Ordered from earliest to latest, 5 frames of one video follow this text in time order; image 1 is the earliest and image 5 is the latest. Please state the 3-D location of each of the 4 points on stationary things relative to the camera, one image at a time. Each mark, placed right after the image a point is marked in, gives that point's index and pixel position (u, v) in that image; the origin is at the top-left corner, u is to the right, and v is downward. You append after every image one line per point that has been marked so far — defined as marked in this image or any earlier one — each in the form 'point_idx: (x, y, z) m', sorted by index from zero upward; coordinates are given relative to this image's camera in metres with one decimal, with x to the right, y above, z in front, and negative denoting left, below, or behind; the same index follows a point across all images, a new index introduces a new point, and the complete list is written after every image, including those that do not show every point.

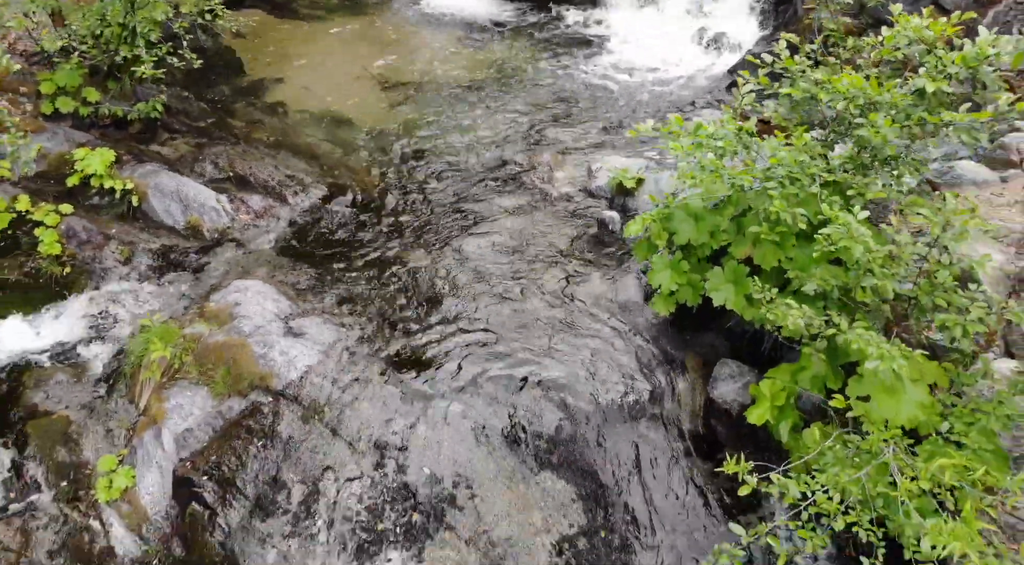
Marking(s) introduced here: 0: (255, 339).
0: (-2.1, -0.4, +6.2) m
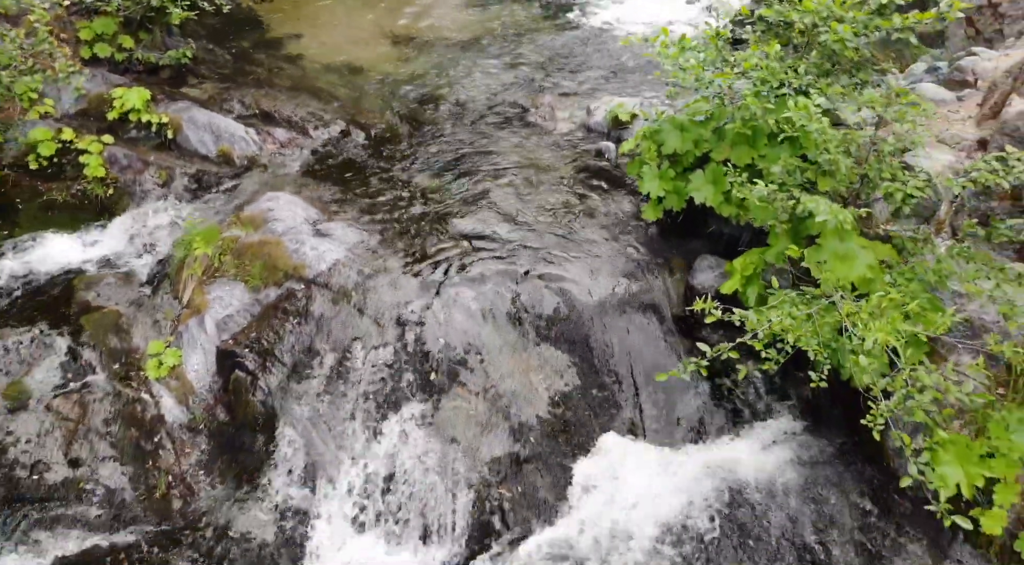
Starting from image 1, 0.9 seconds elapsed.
0: (-2.0, +0.4, +6.9) m
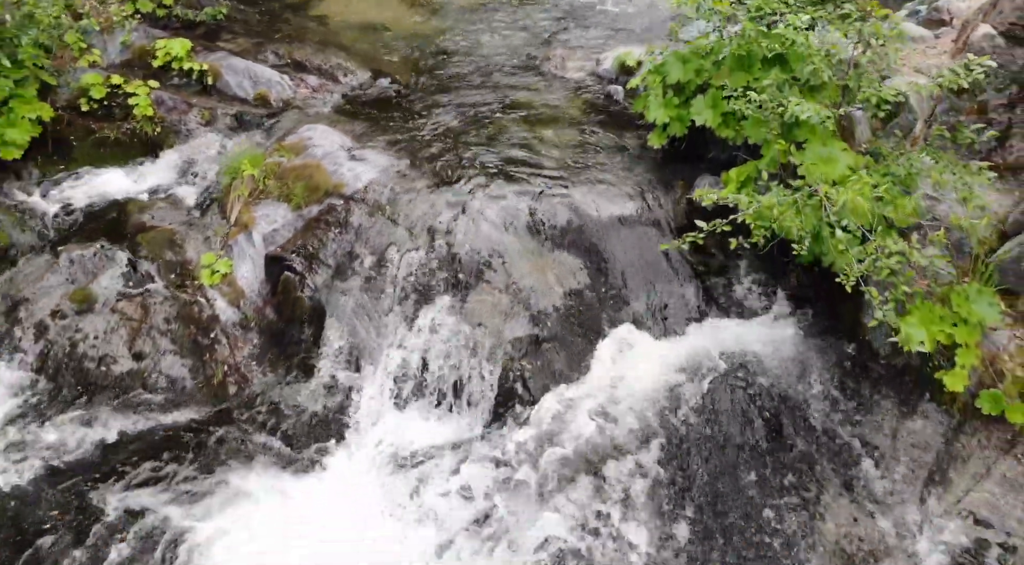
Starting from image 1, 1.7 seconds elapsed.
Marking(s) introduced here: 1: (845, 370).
0: (-1.8, +1.2, +7.6) m
1: (+2.6, -0.7, +5.9) m
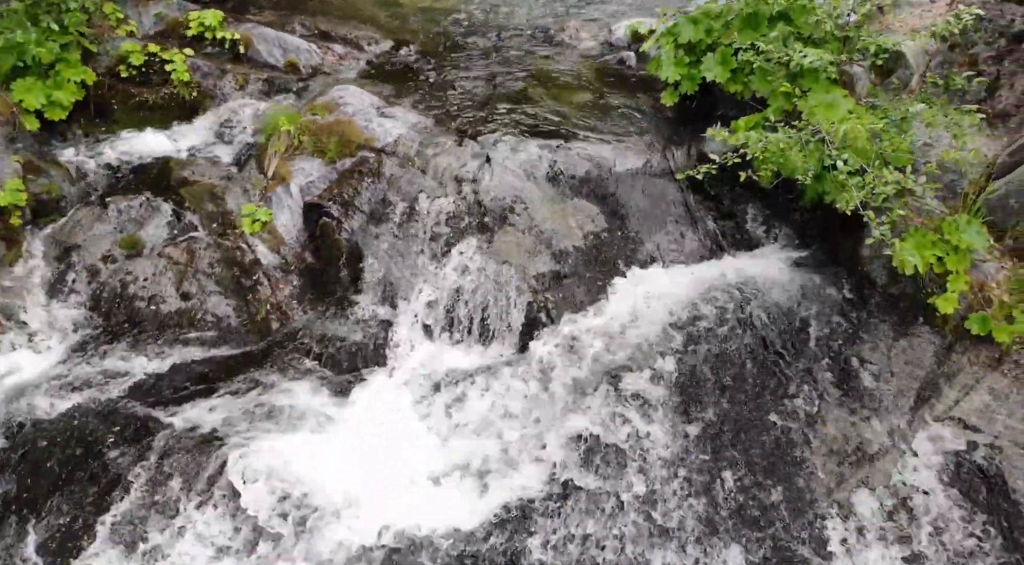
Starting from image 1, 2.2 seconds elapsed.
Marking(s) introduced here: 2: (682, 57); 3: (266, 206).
0: (-1.6, +1.8, +8.1) m
1: (+2.8, -0.1, +6.4) m
2: (+1.8, +2.3, +7.9) m
3: (-2.5, +0.8, +7.7) m
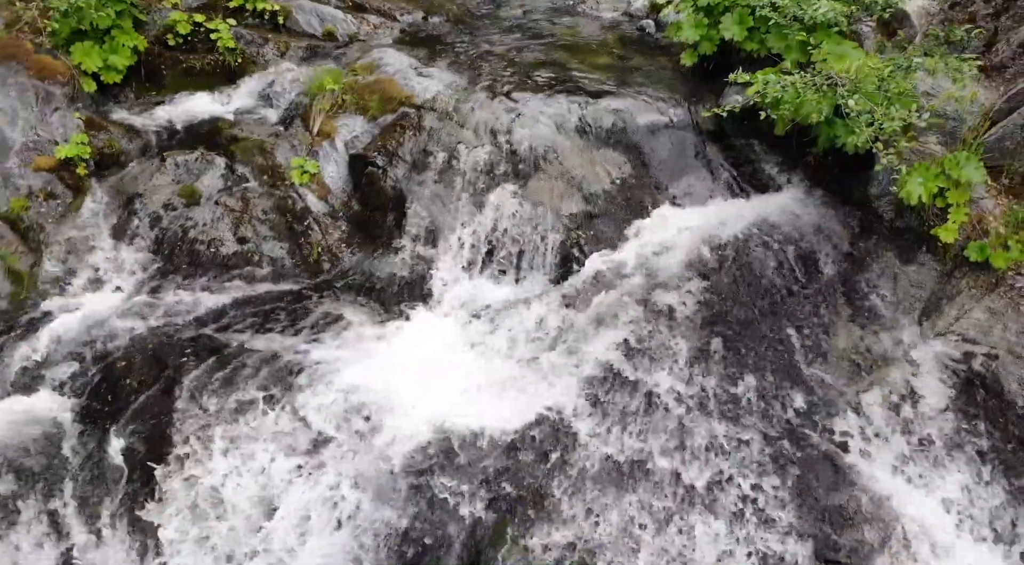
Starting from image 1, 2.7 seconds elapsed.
0: (-1.3, +2.3, +8.7) m
1: (+3.1, +0.4, +7.0) m
2: (+2.1, +2.9, +8.5) m
3: (-2.2, +1.4, +8.3) m
